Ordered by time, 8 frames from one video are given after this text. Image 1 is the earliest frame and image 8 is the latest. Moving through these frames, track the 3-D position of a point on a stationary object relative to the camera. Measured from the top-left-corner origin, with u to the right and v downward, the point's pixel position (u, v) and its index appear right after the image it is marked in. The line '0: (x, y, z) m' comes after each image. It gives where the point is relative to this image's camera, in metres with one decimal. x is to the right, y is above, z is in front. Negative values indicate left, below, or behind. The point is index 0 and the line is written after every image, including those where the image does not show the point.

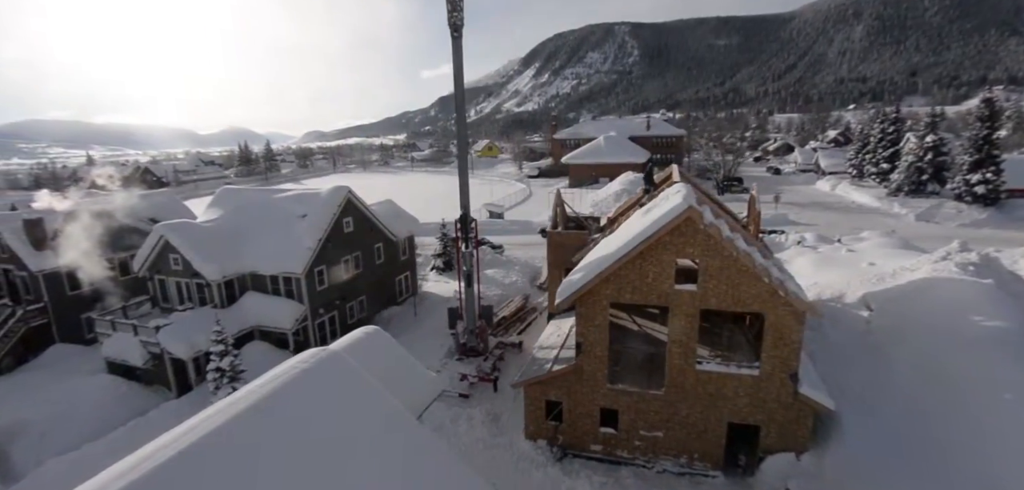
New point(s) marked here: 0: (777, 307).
0: (+5.7, -1.3, +9.6) m
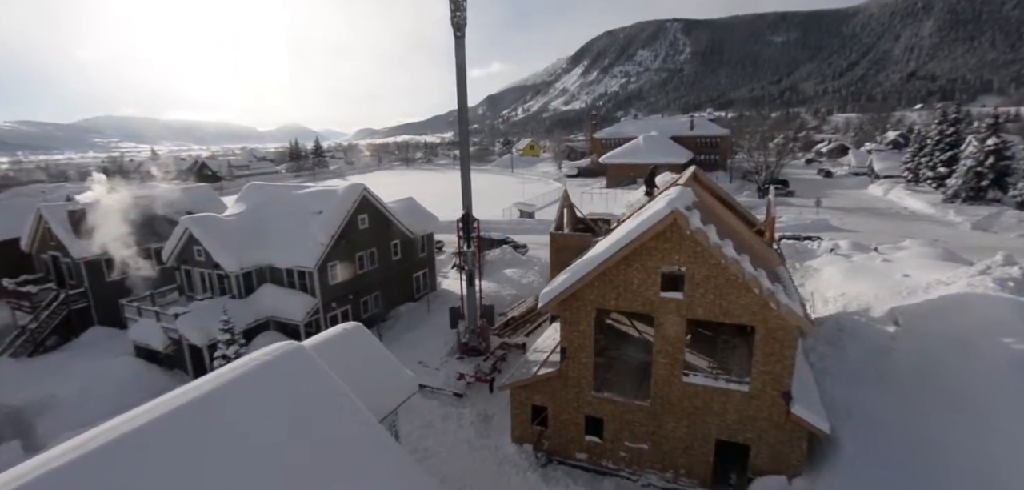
0: (+5.2, -1.5, +9.0) m
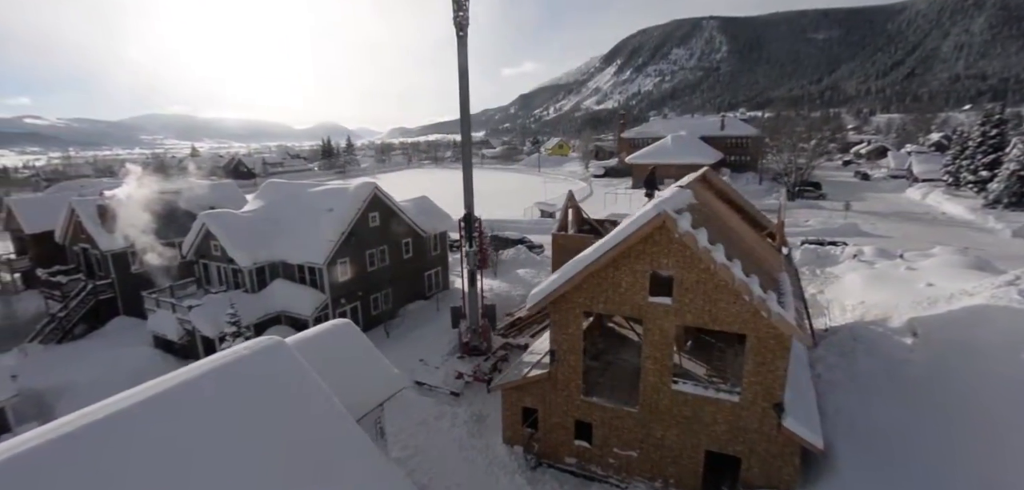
0: (+4.8, -1.6, +8.6) m
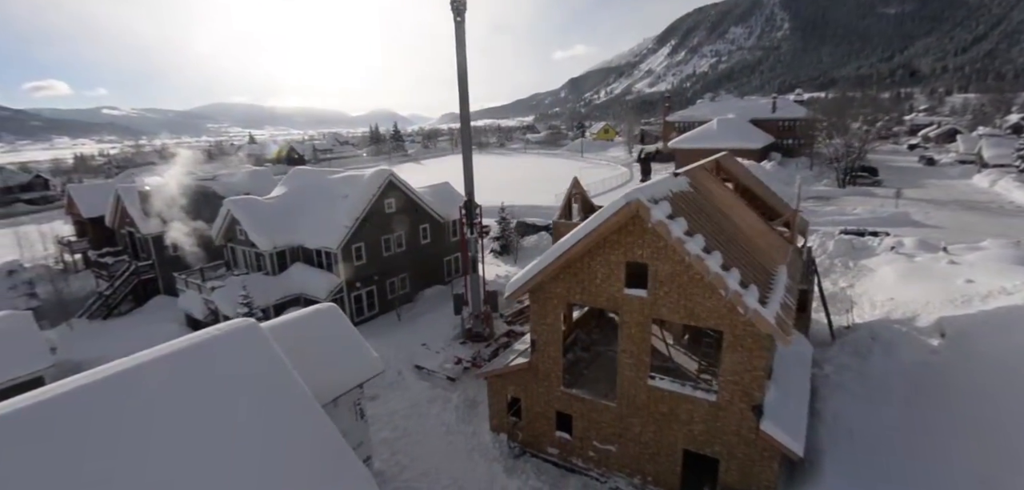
0: (+4.1, -1.4, +8.1) m
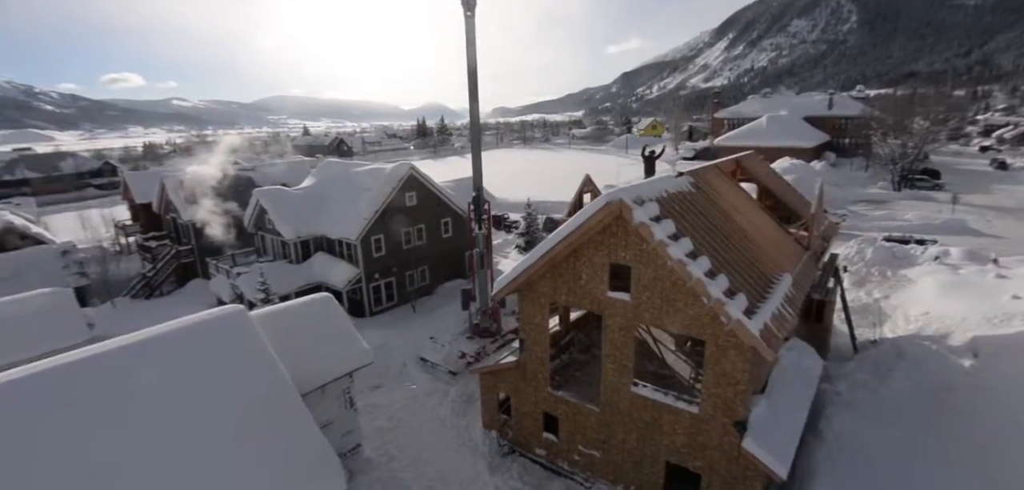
0: (+3.6, -1.5, +7.7) m
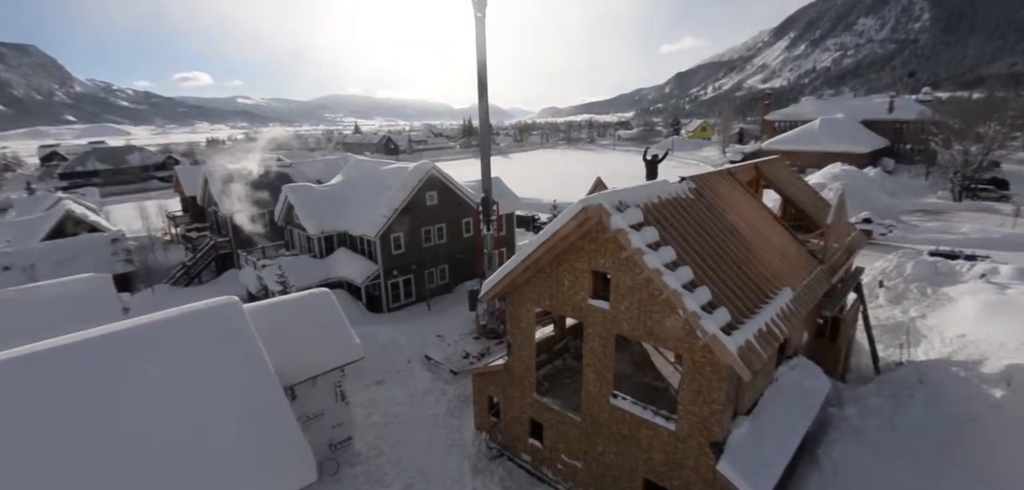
0: (+3.0, -1.7, +7.4) m
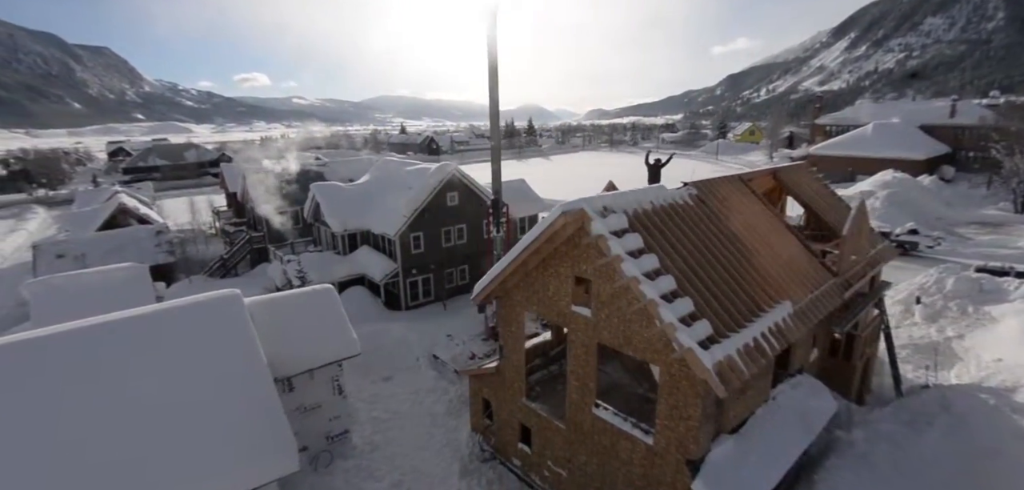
0: (+2.6, -1.9, +7.2) m
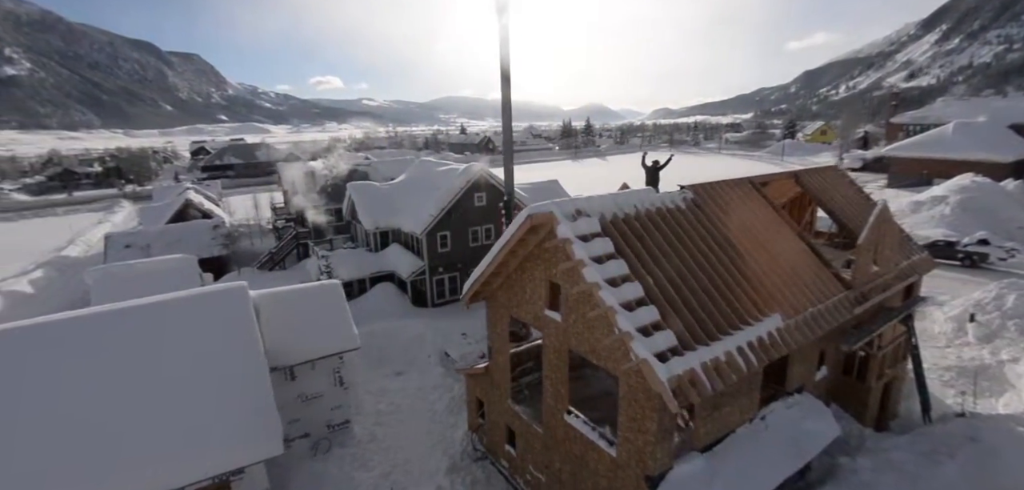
0: (+1.9, -2.0, +7.0) m
